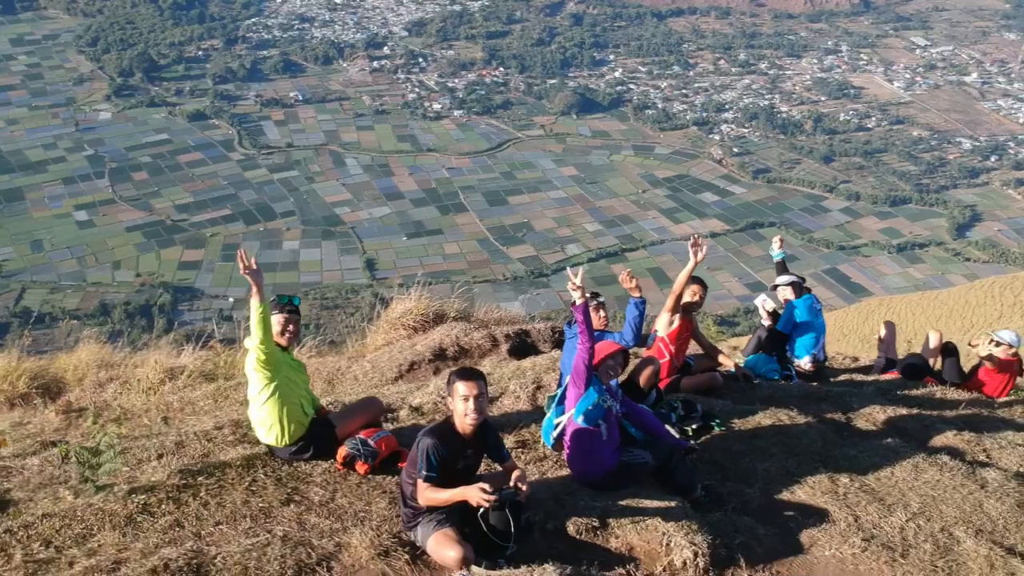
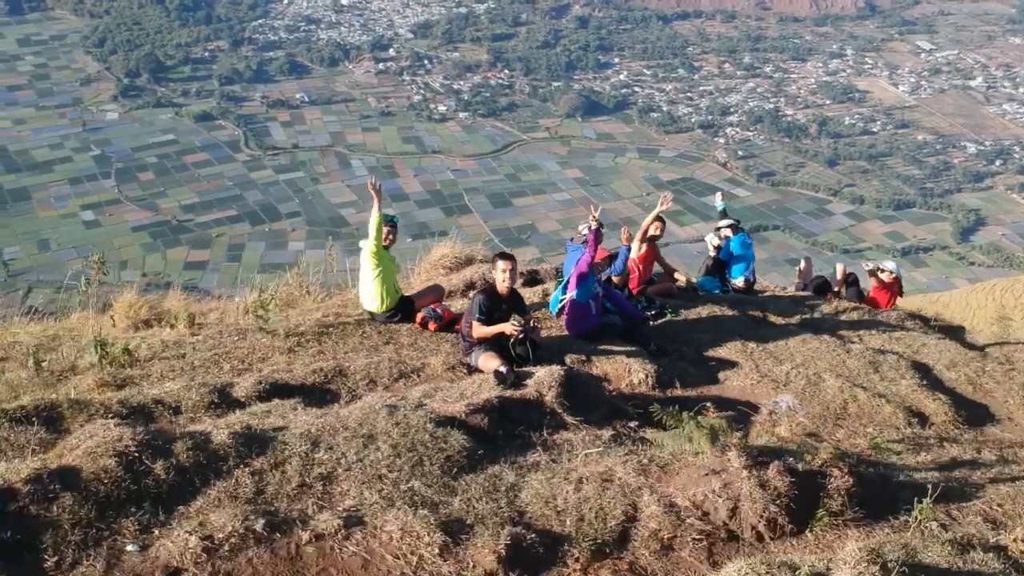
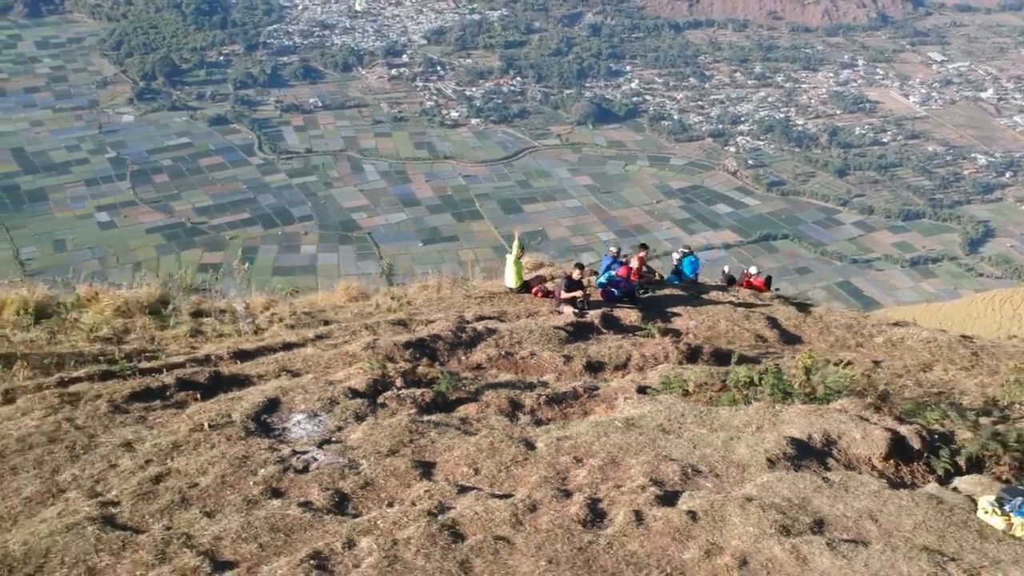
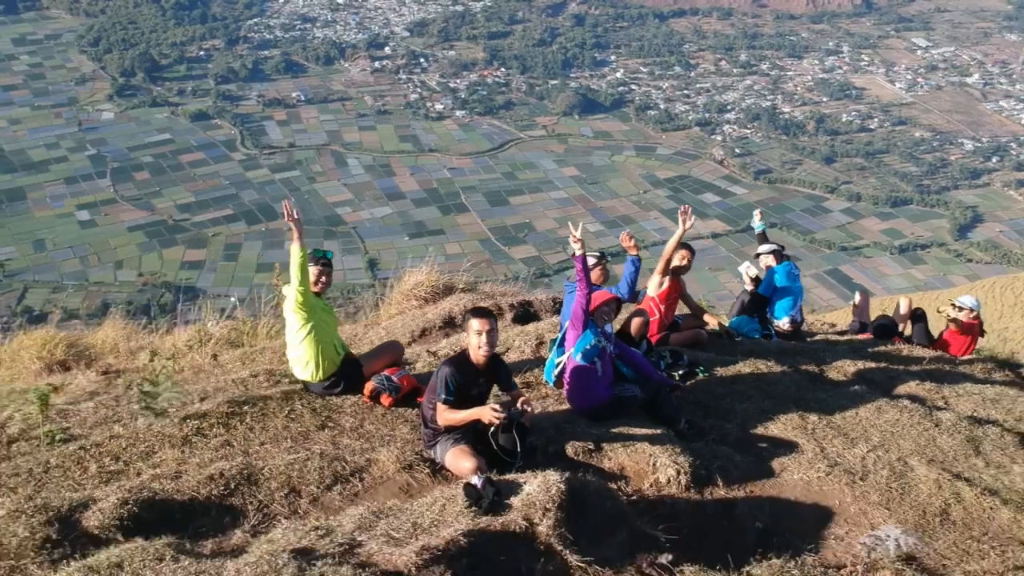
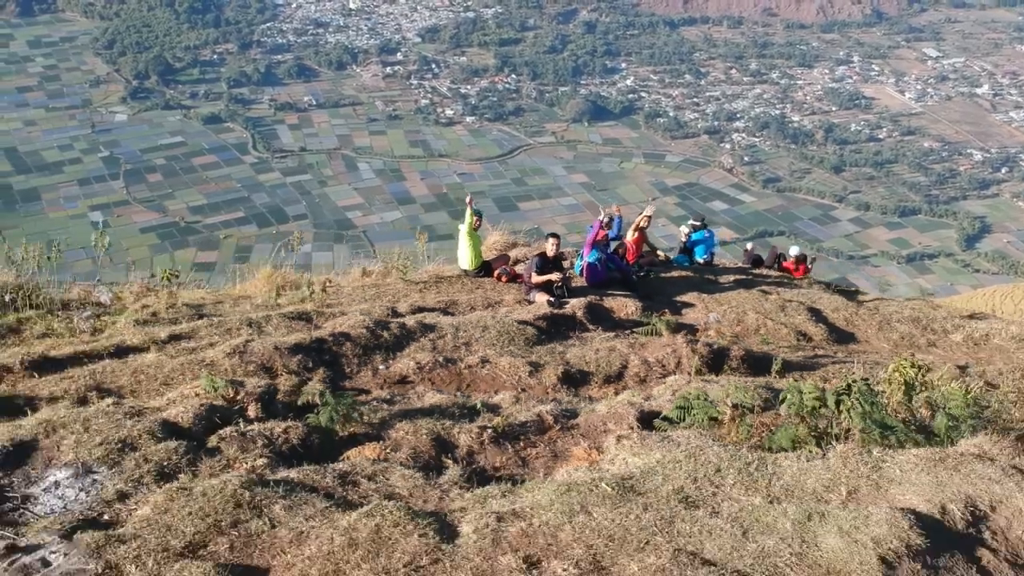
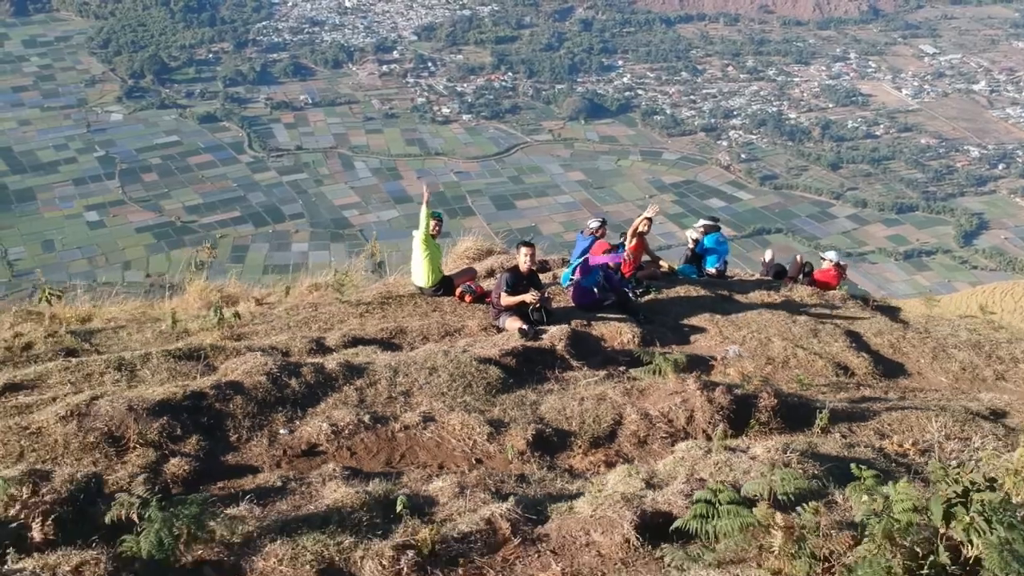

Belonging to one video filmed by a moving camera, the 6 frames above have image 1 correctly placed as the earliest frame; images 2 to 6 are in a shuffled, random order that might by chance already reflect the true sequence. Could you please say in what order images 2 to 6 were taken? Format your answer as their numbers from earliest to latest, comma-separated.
4, 2, 6, 5, 3
